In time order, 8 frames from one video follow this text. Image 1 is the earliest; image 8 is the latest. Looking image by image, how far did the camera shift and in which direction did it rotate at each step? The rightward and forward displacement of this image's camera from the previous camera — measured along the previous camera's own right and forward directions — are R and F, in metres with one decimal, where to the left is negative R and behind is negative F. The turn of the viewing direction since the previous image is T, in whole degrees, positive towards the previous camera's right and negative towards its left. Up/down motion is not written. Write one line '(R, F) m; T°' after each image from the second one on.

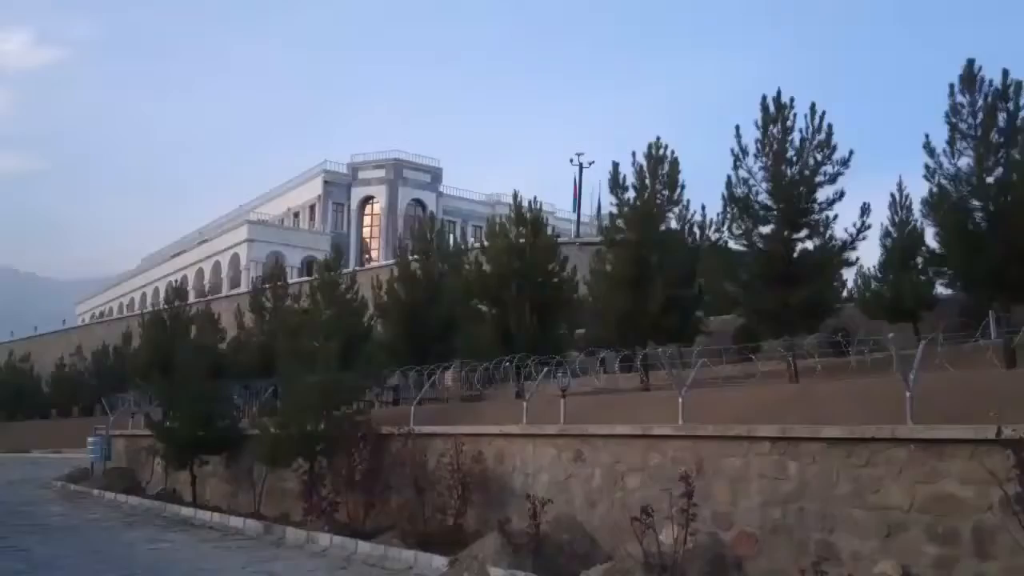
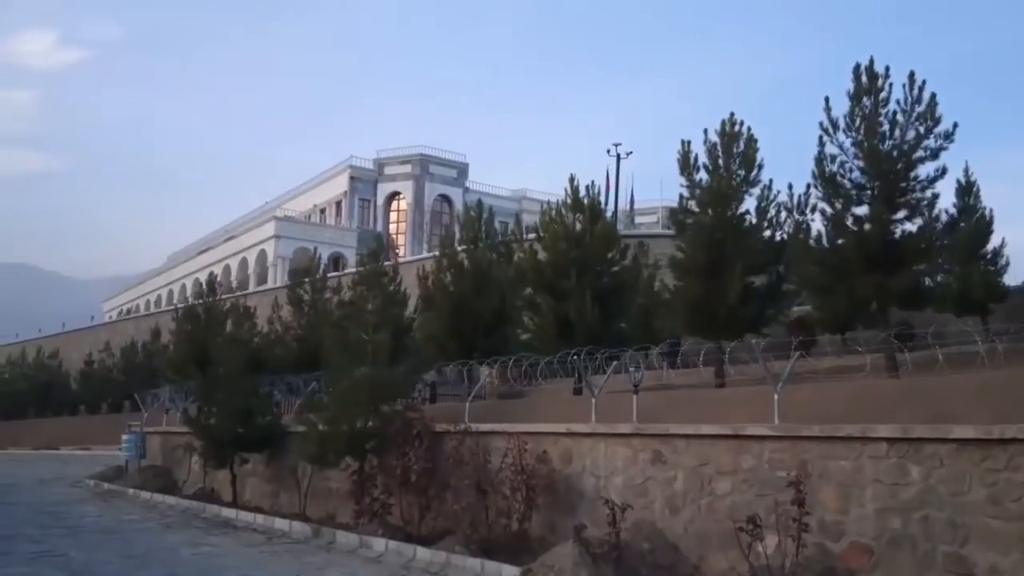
(-0.6, +0.8) m; -1°
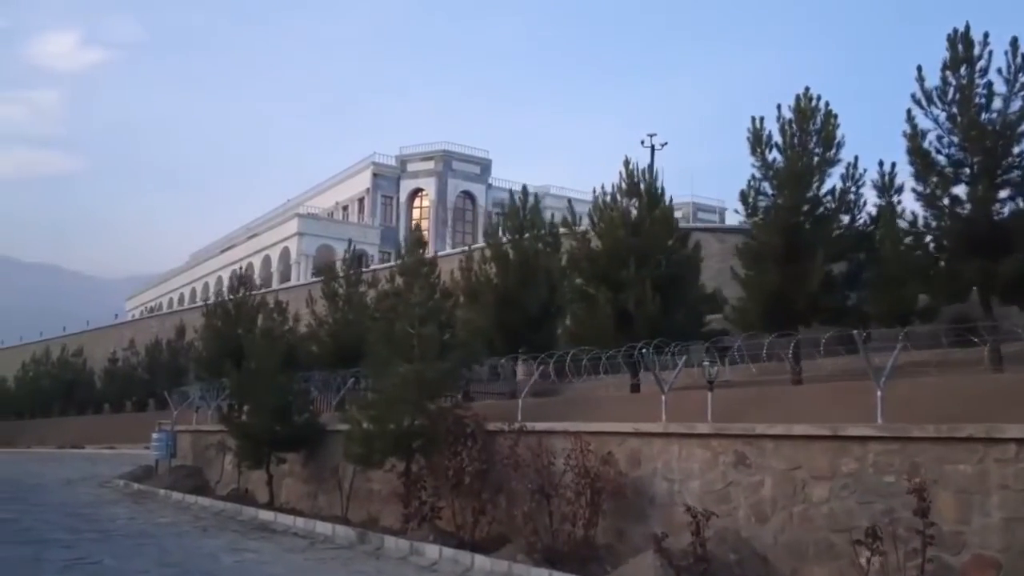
(-0.5, +0.8) m; -1°
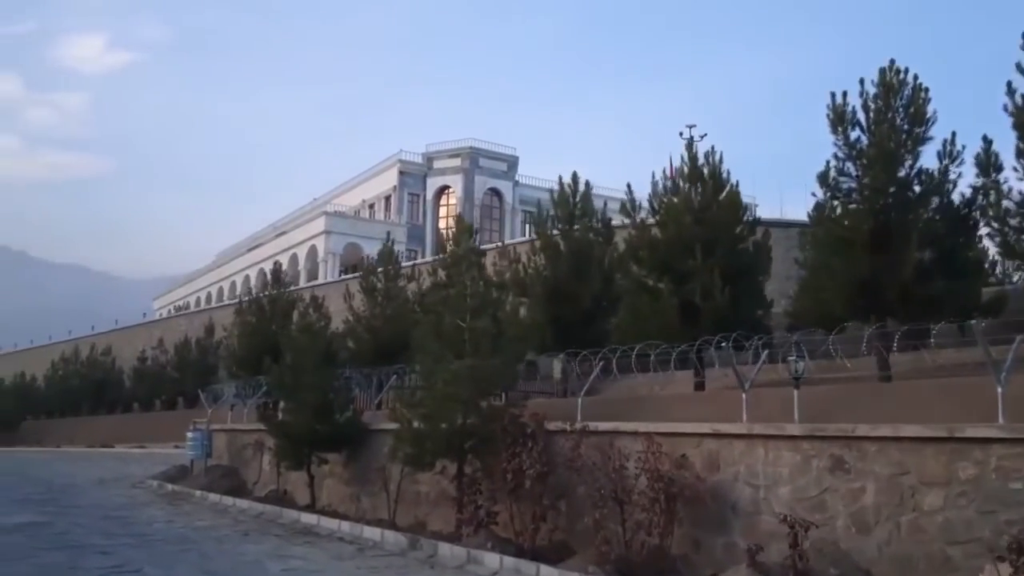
(-0.5, +0.7) m; -1°
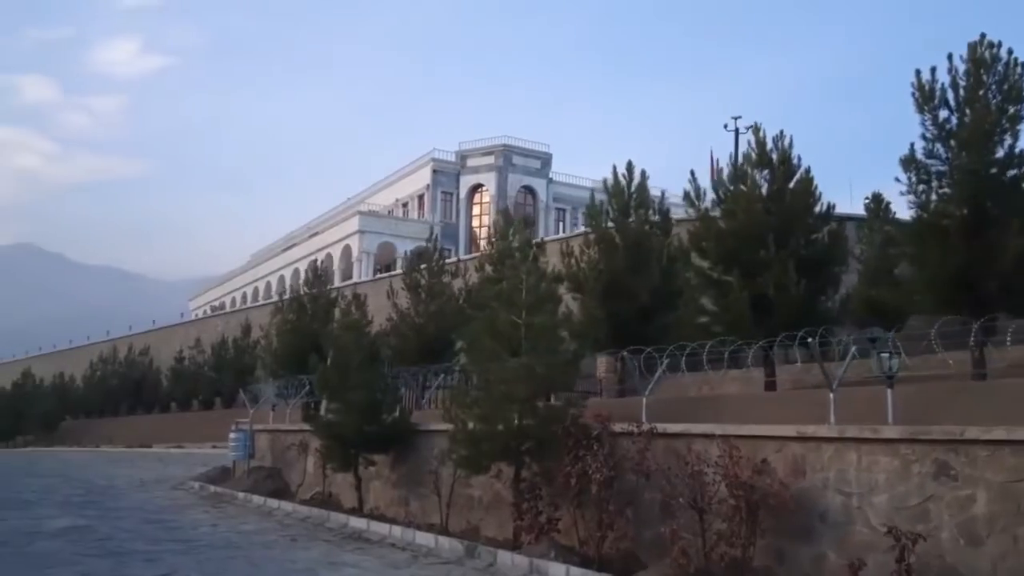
(-0.4, +0.6) m; -2°
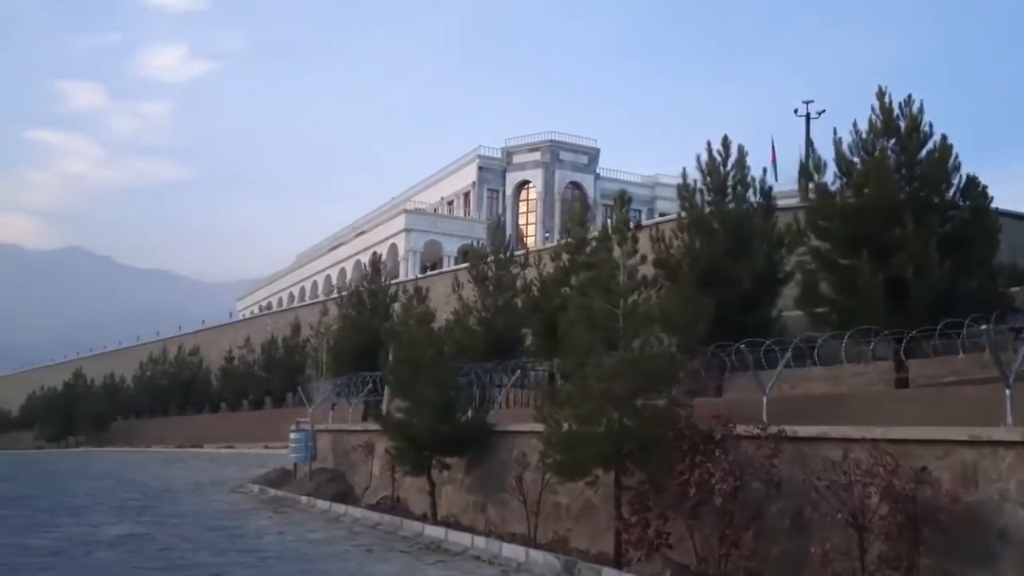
(-0.7, +1.1) m; -3°
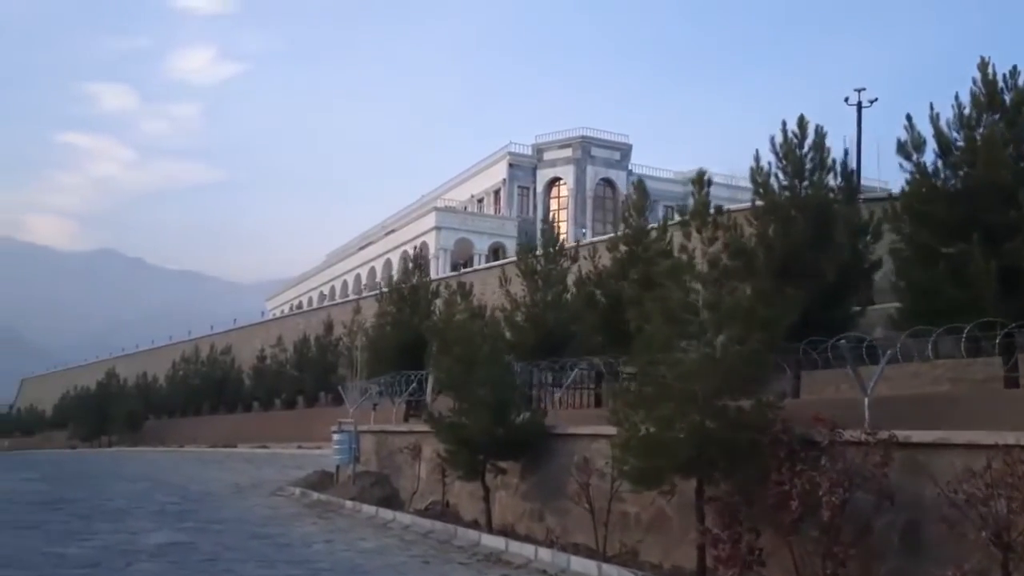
(-0.5, +0.8) m; -2°
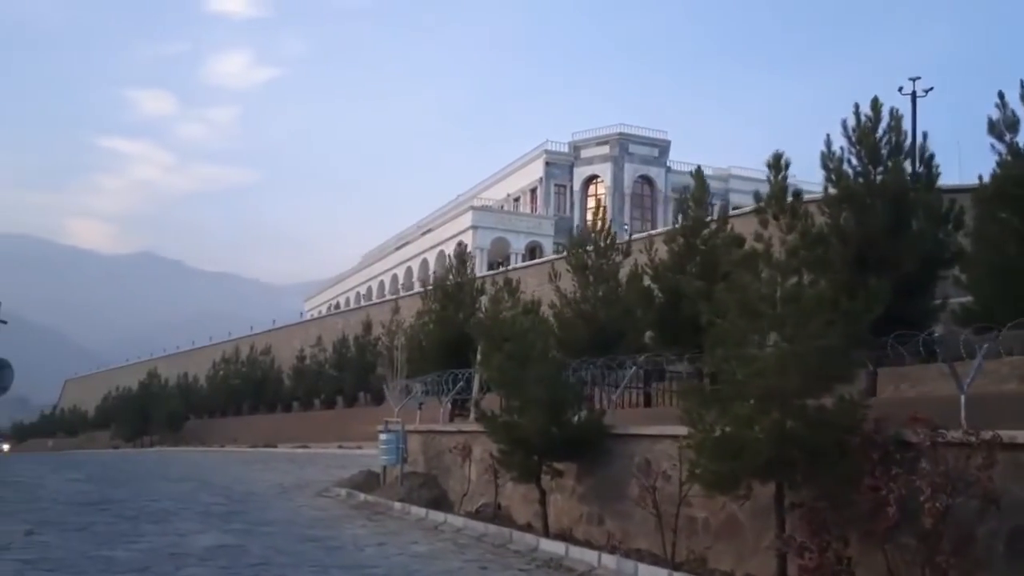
(-0.3, +0.5) m; -2°
